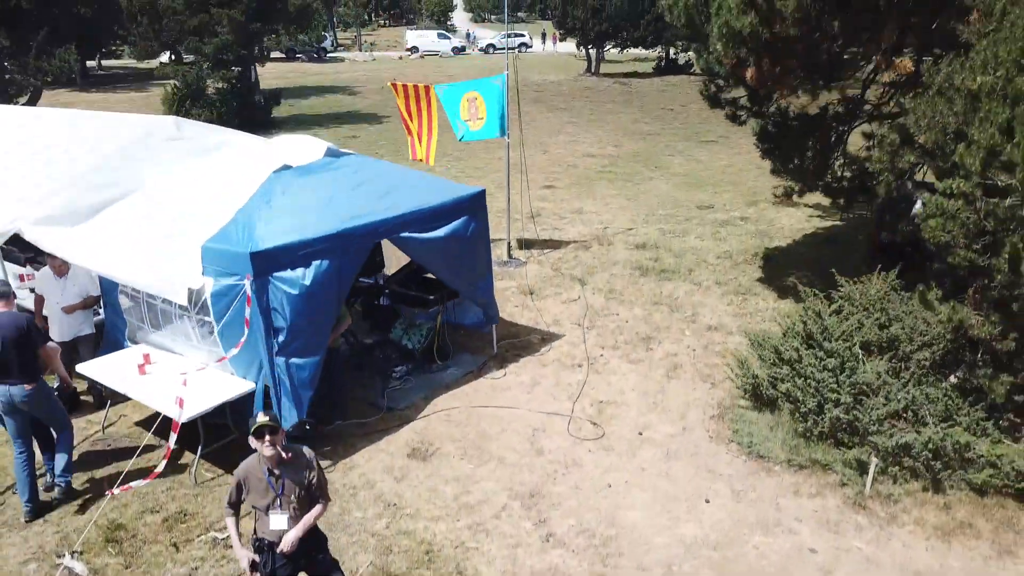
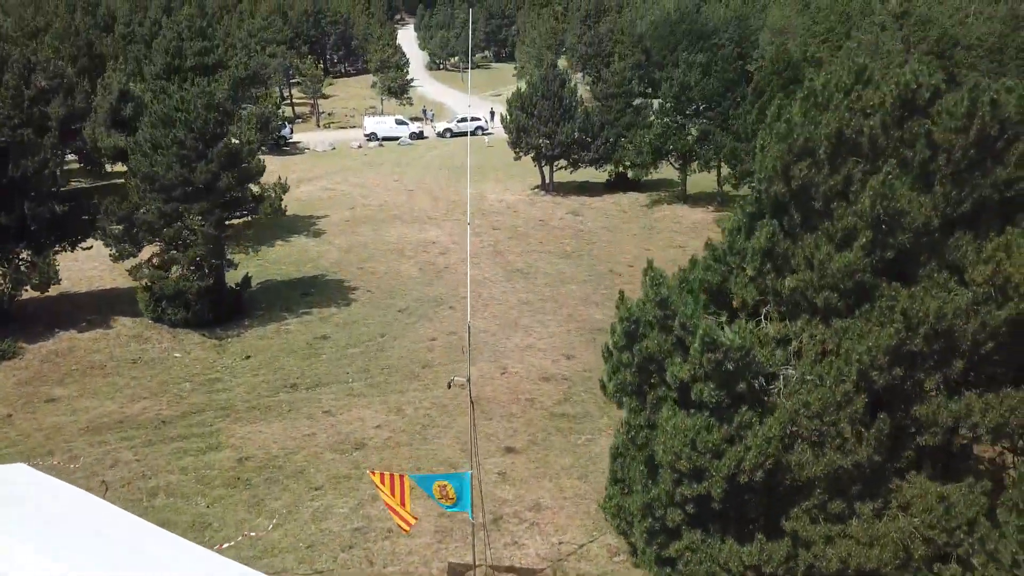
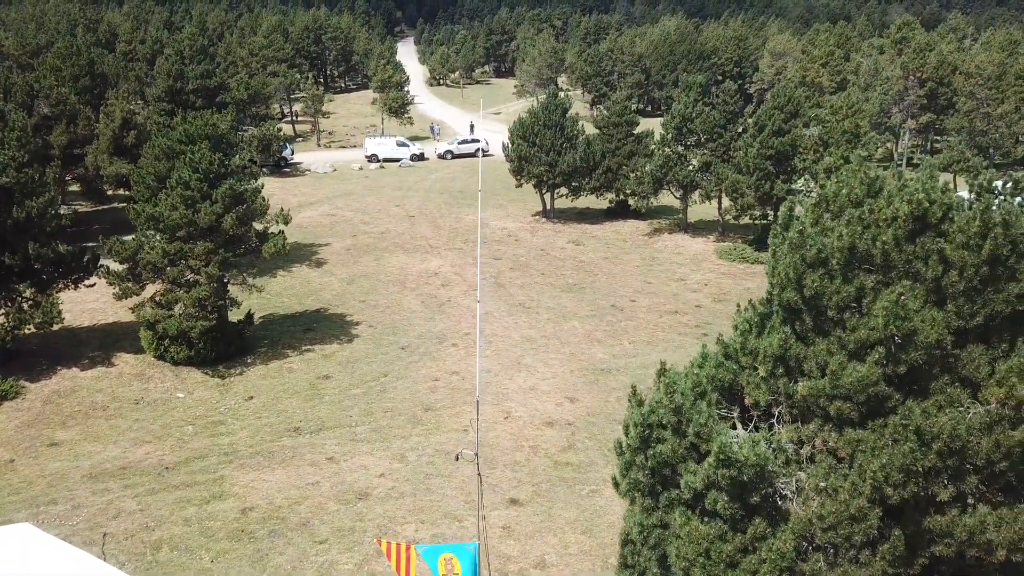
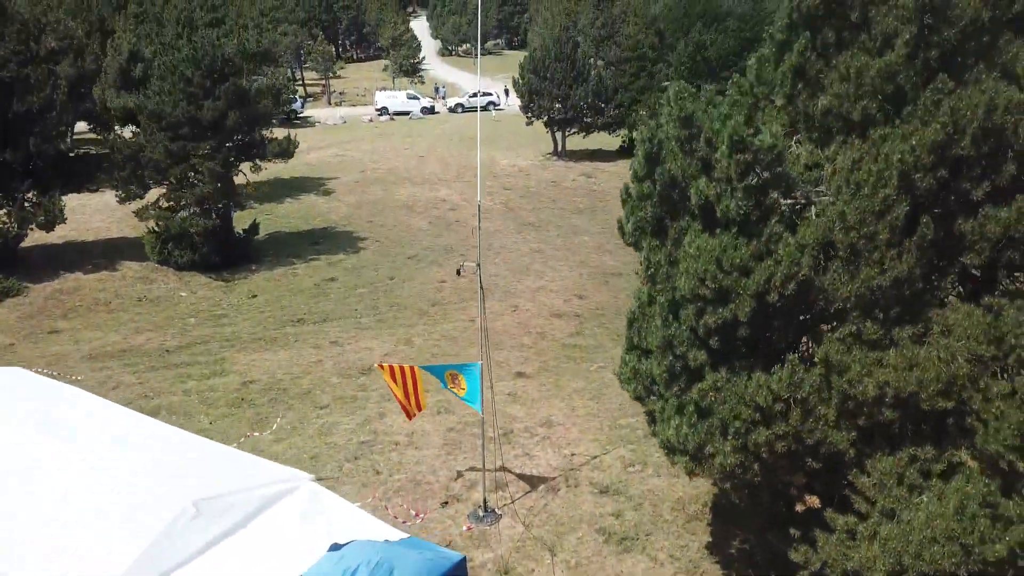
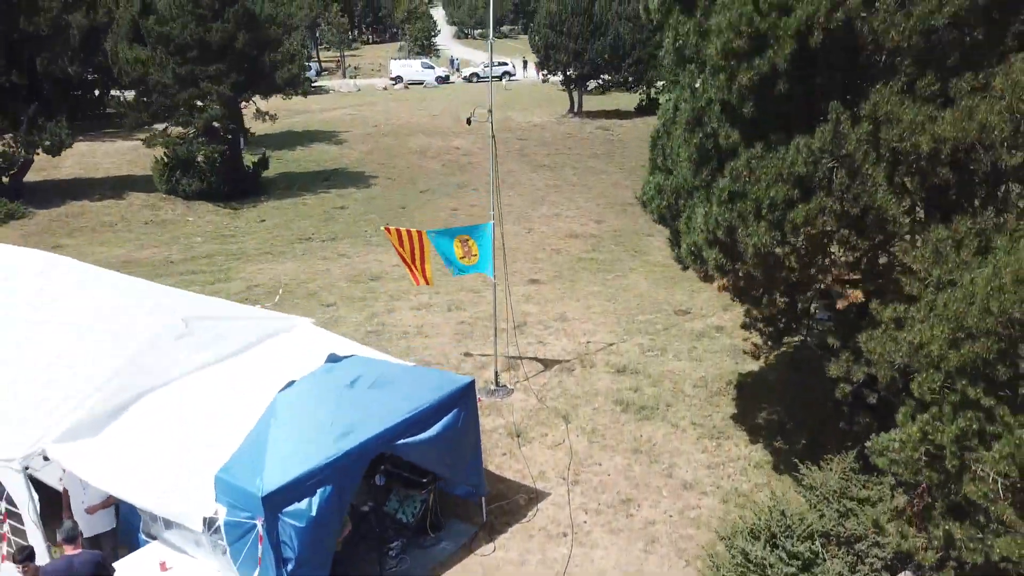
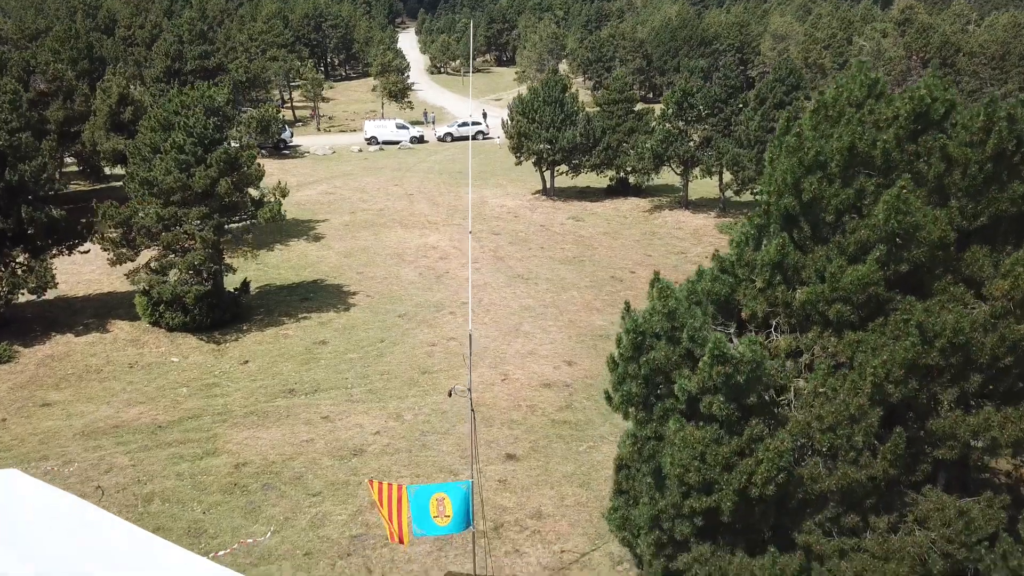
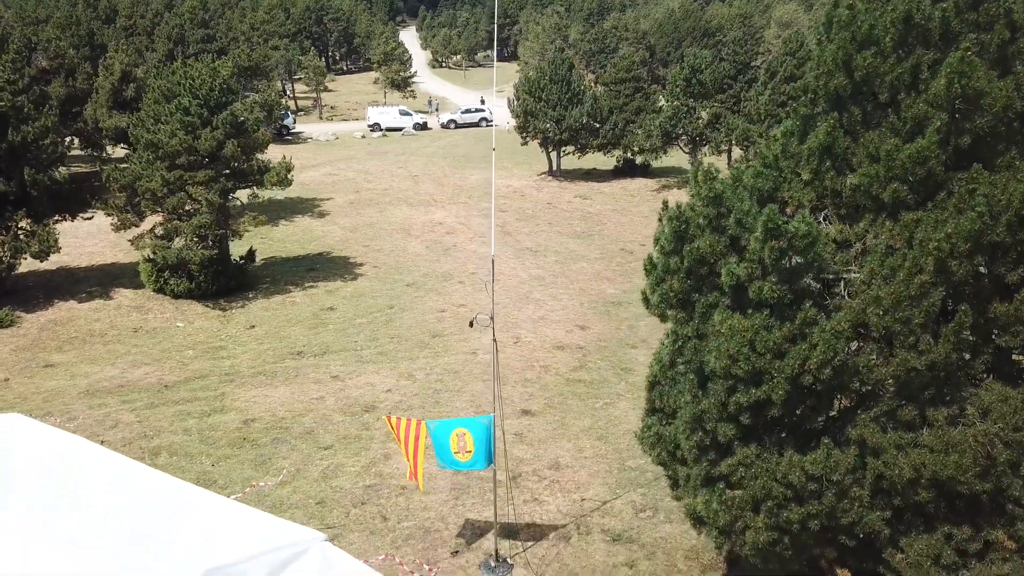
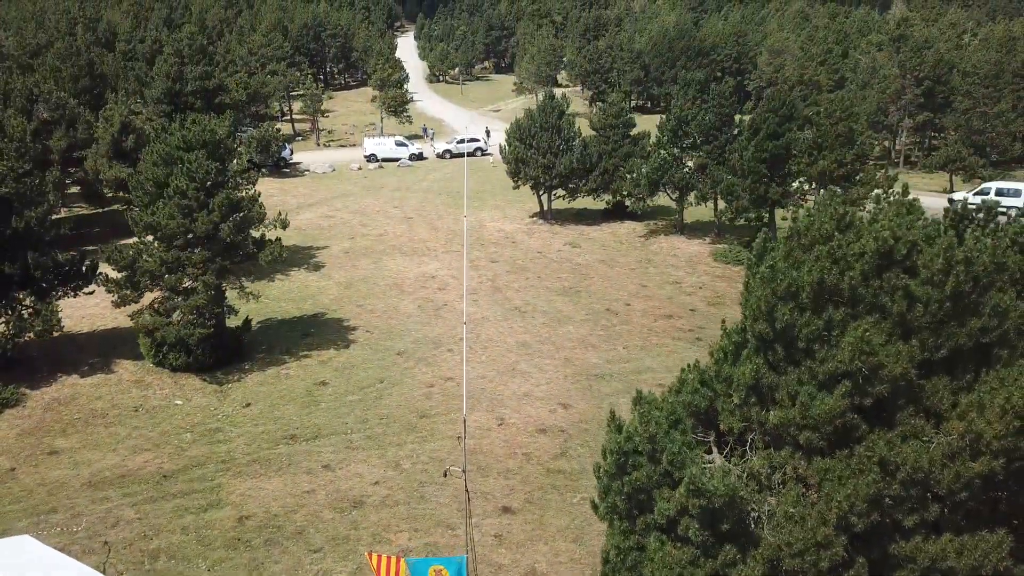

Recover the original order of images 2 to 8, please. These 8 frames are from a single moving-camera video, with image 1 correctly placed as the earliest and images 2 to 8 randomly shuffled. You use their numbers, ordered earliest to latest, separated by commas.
5, 4, 2, 8, 6, 7, 3
